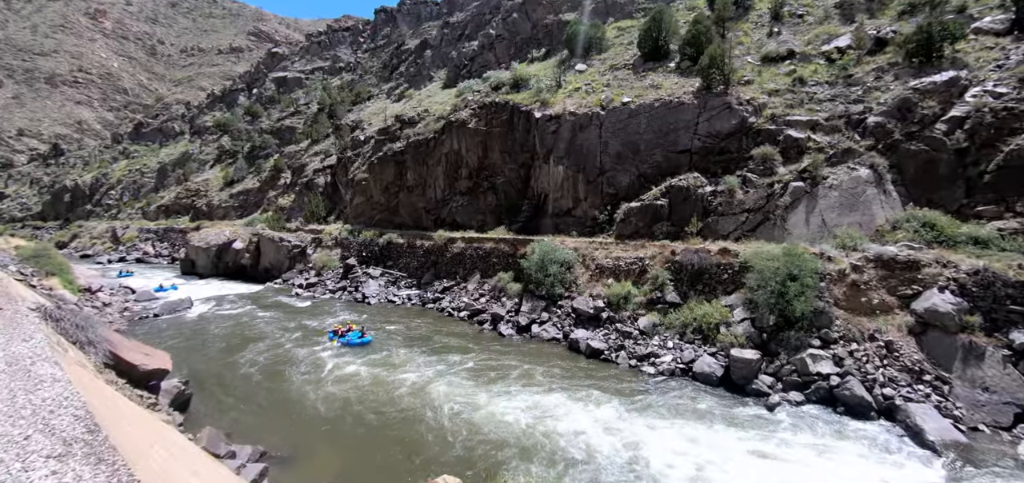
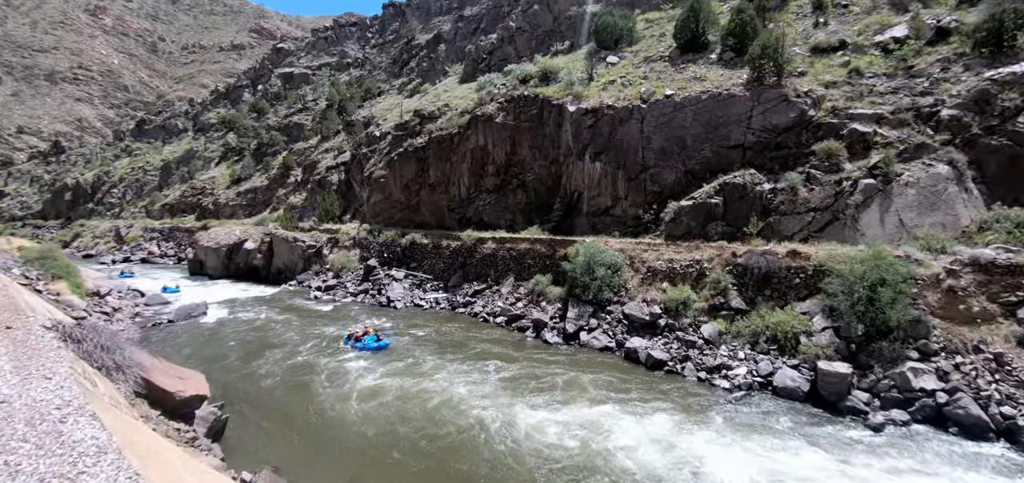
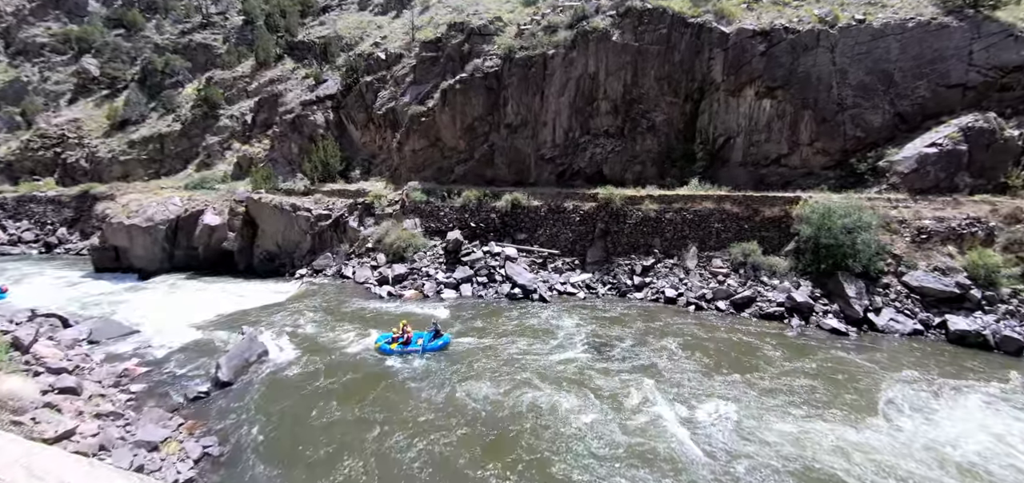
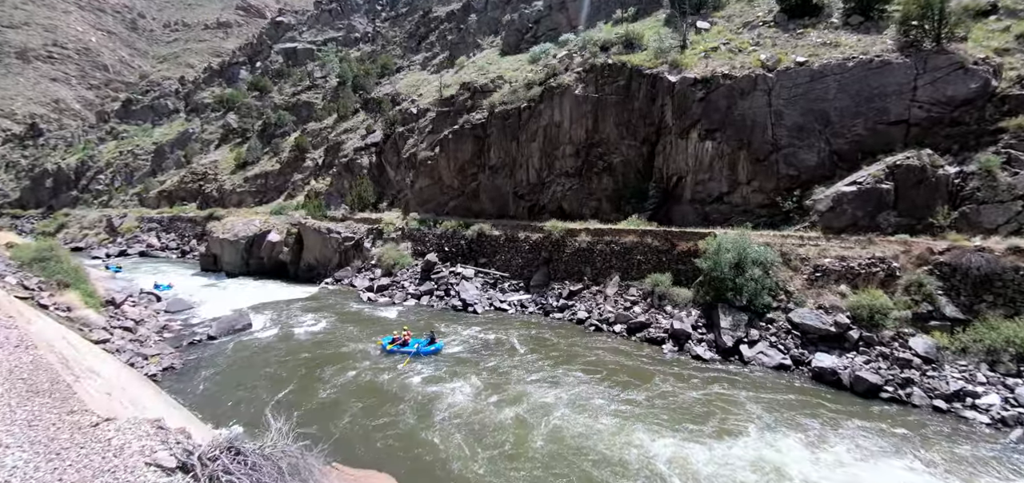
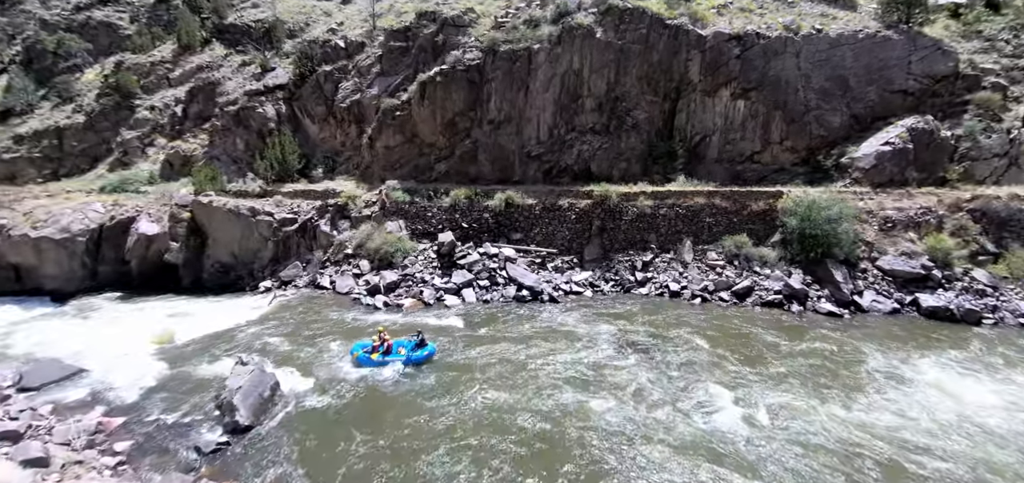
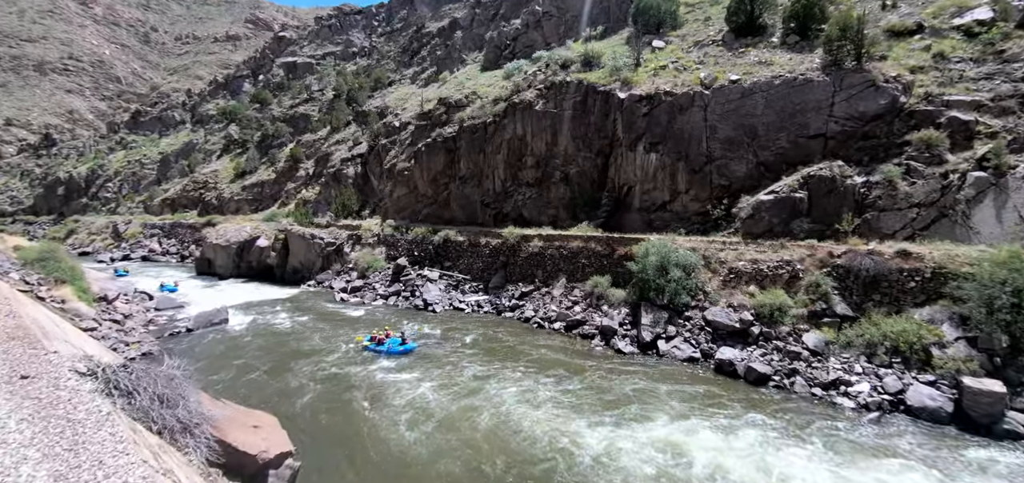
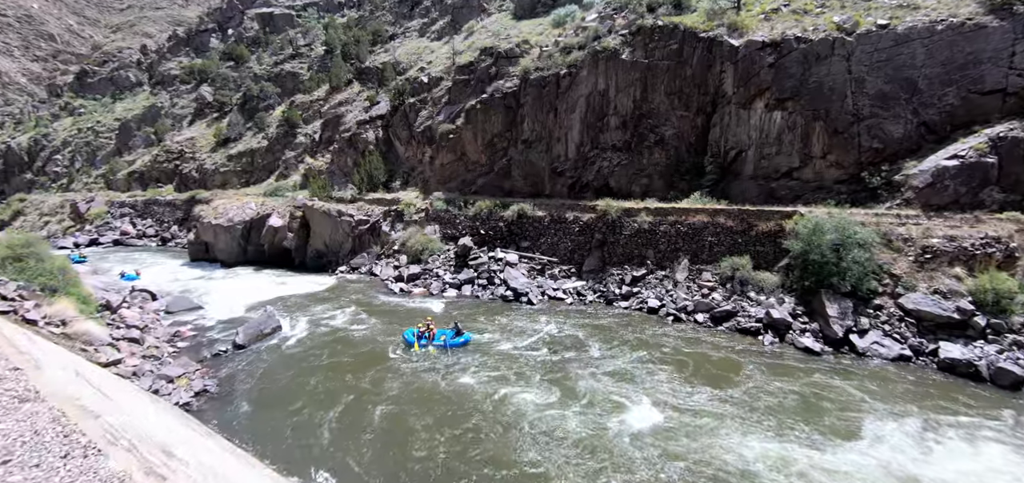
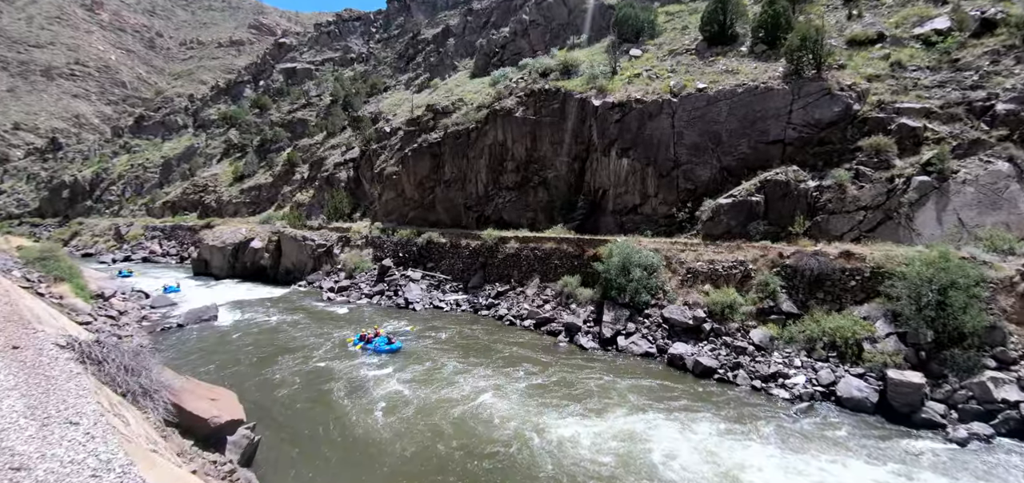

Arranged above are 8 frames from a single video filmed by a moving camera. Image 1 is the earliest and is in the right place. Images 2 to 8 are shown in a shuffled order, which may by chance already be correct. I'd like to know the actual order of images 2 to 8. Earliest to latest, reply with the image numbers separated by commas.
2, 8, 6, 4, 7, 3, 5
